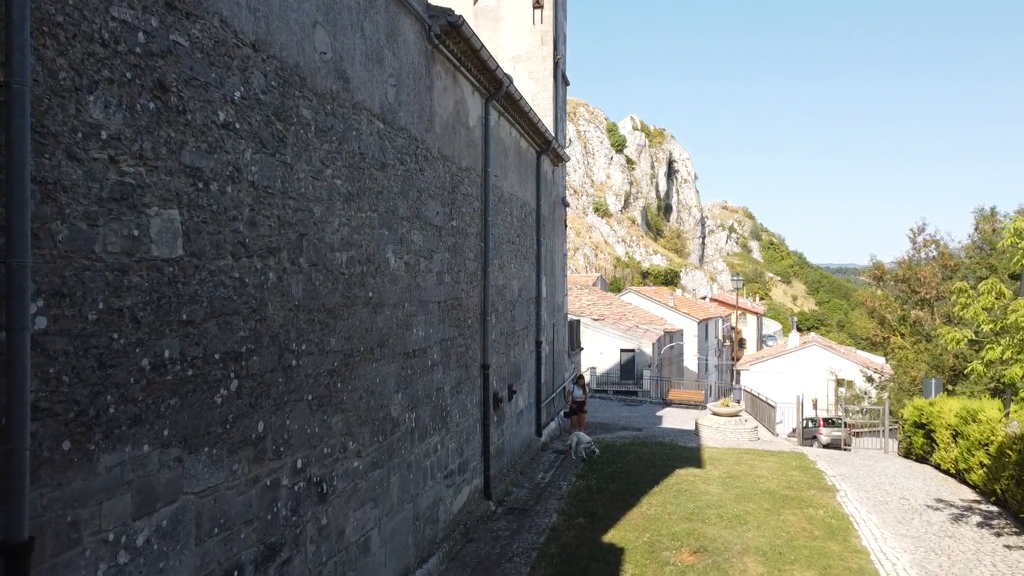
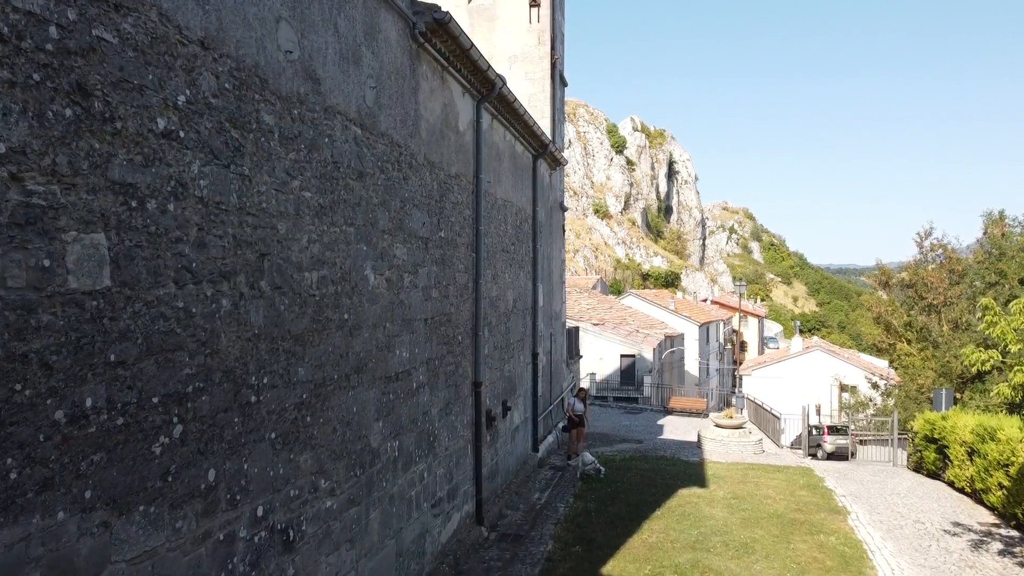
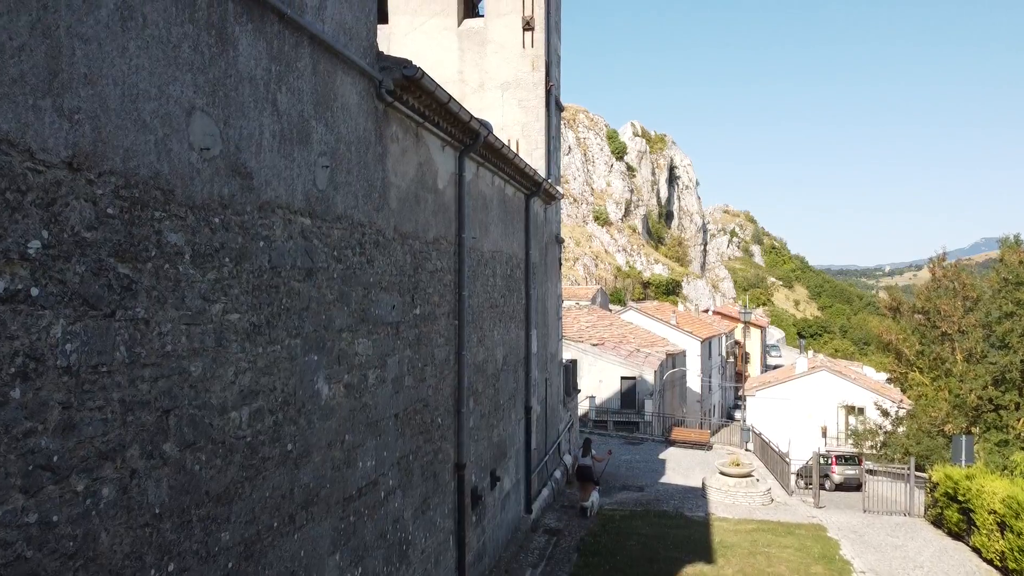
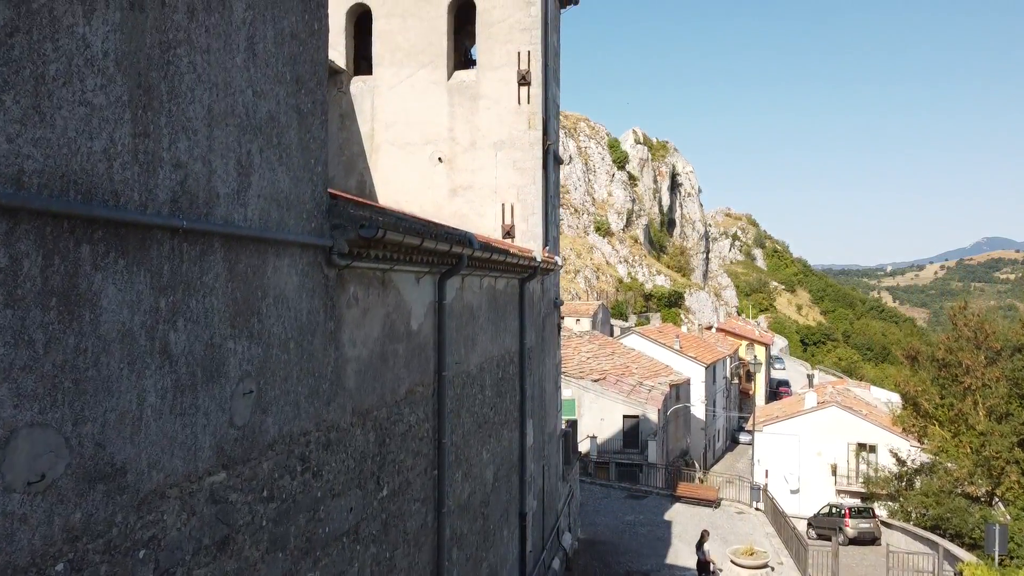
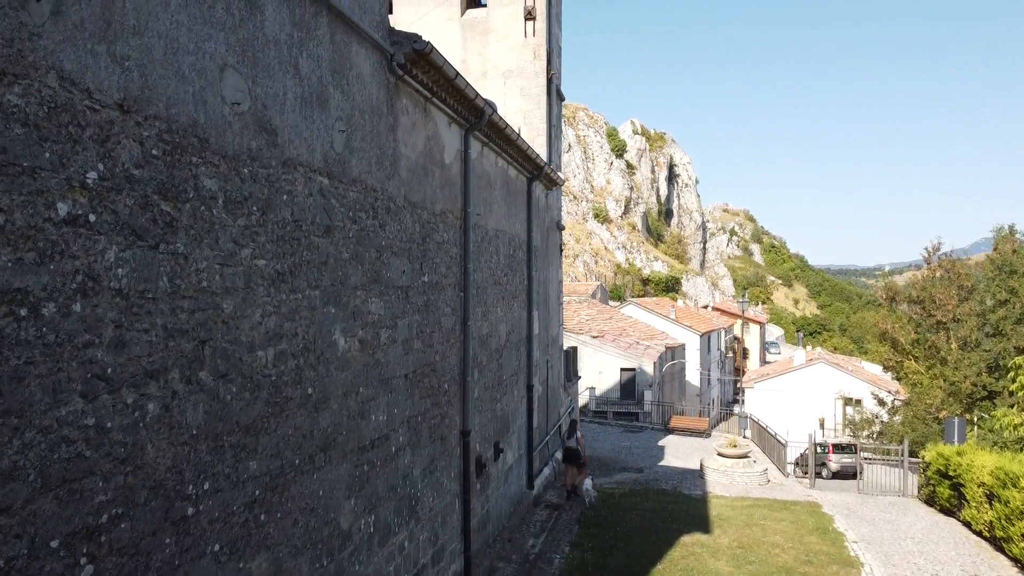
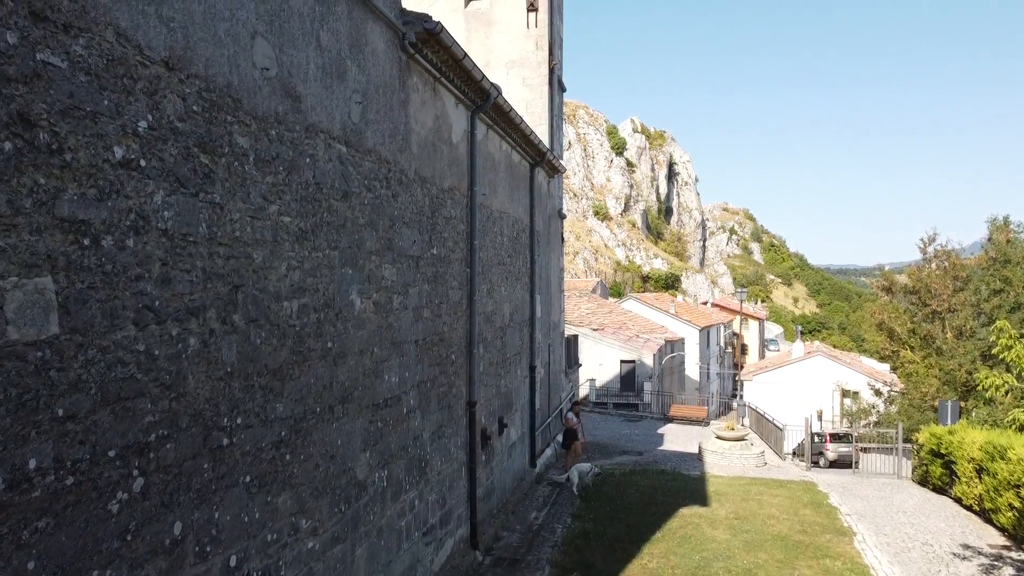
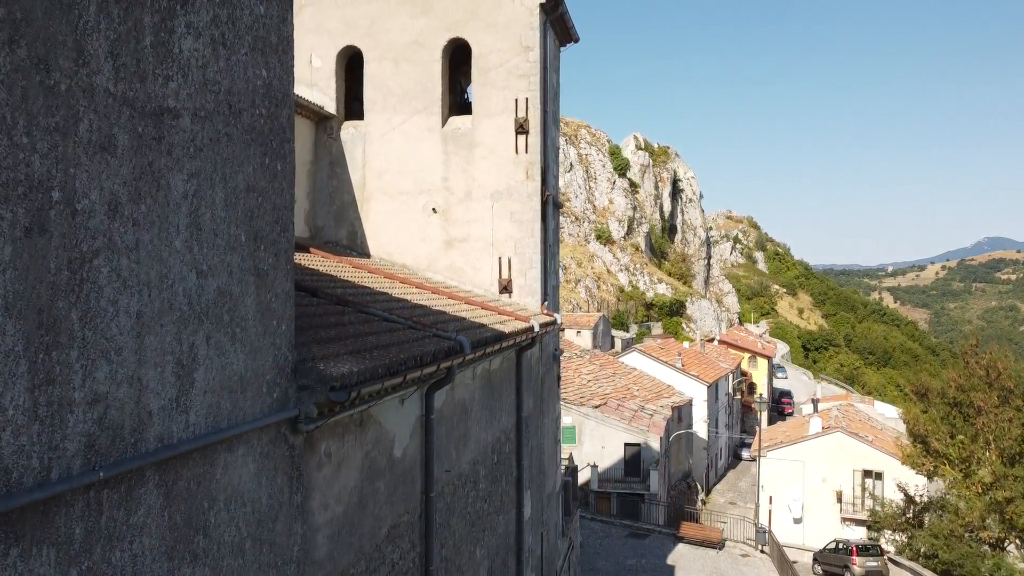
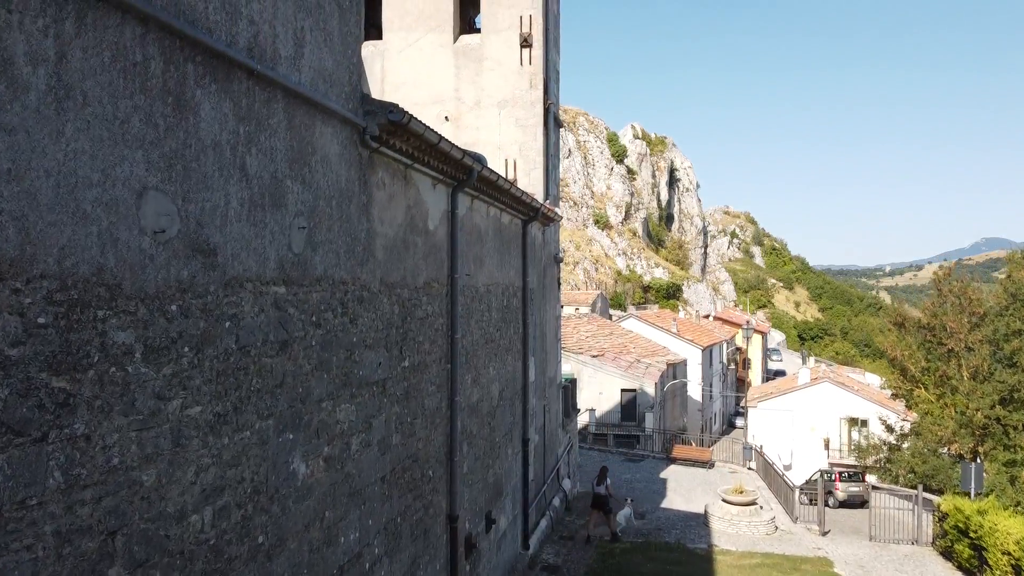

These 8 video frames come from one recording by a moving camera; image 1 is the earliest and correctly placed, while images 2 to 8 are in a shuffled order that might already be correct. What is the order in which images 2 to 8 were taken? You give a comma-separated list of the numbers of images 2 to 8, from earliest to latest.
2, 6, 5, 3, 8, 4, 7
